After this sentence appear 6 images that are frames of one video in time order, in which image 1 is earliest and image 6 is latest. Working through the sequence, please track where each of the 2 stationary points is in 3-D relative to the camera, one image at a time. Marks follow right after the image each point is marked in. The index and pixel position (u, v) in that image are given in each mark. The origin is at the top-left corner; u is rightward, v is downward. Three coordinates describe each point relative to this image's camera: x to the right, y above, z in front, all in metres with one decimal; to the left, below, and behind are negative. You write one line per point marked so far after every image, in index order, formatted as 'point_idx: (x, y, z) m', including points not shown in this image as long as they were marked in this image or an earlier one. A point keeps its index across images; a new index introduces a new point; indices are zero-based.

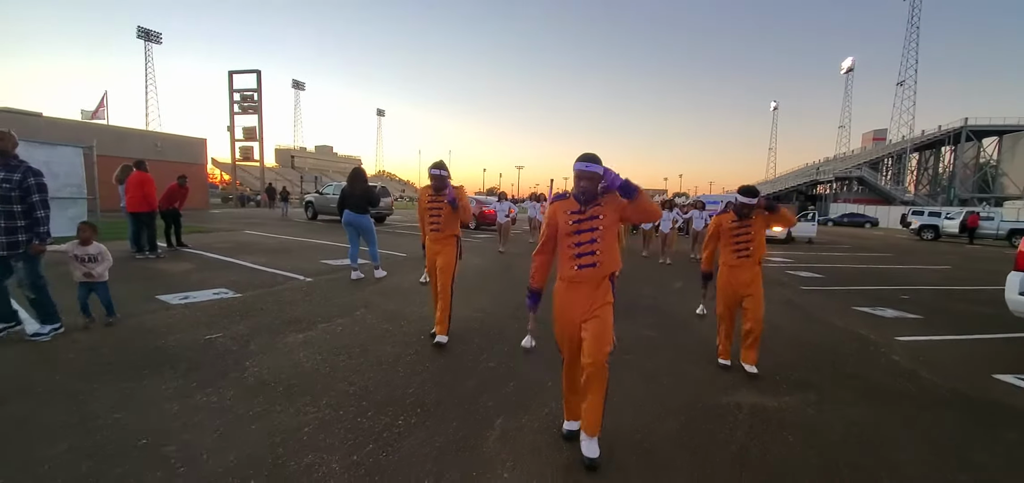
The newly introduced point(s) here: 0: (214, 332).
0: (-2.8, -0.9, +4.7) m
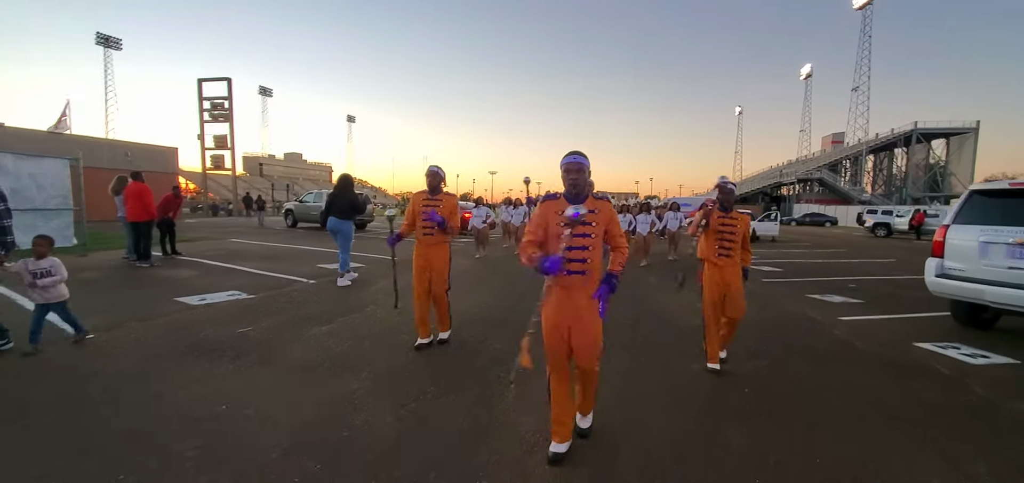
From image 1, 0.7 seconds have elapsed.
0: (-2.8, -0.9, +5.2) m
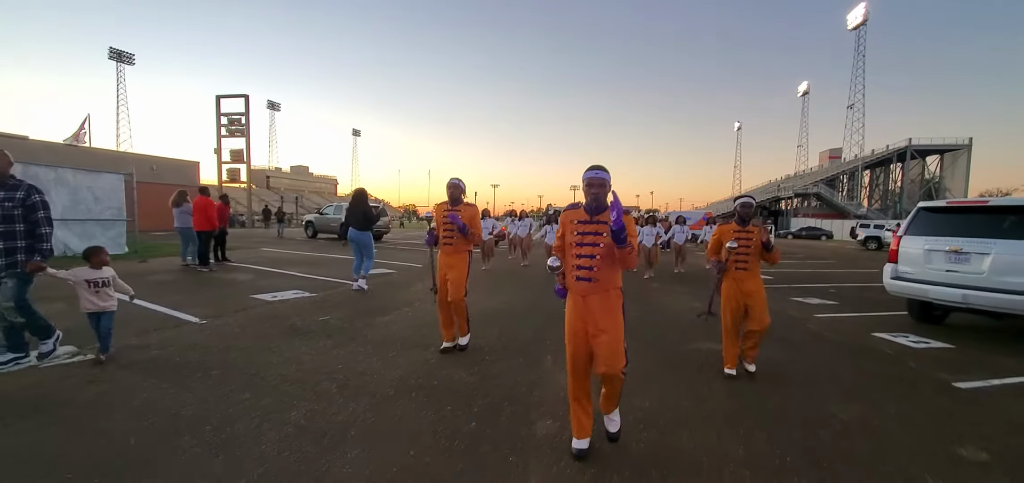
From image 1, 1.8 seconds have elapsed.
0: (-2.4, -1.0, +6.3) m
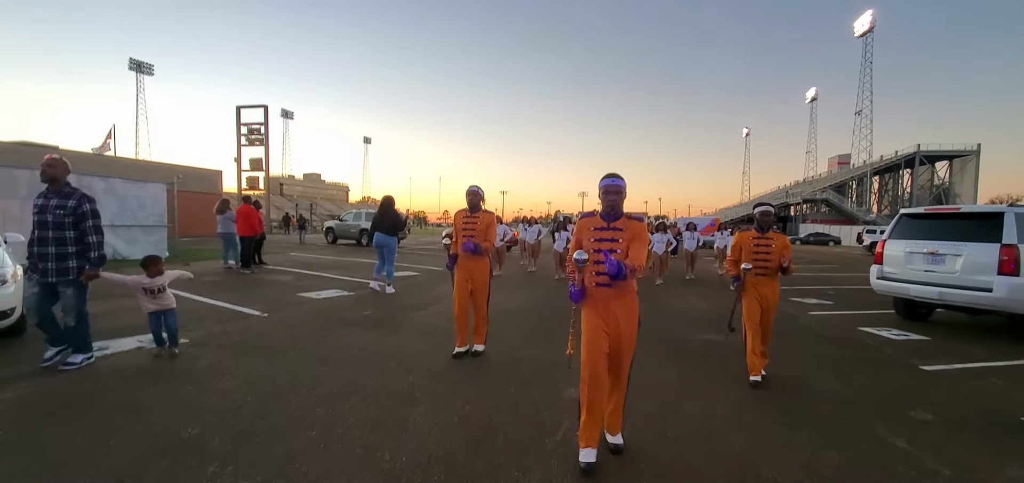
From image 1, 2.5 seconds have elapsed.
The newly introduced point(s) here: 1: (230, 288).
0: (-2.1, -1.0, +7.1) m
1: (-5.5, -0.9, +9.5) m
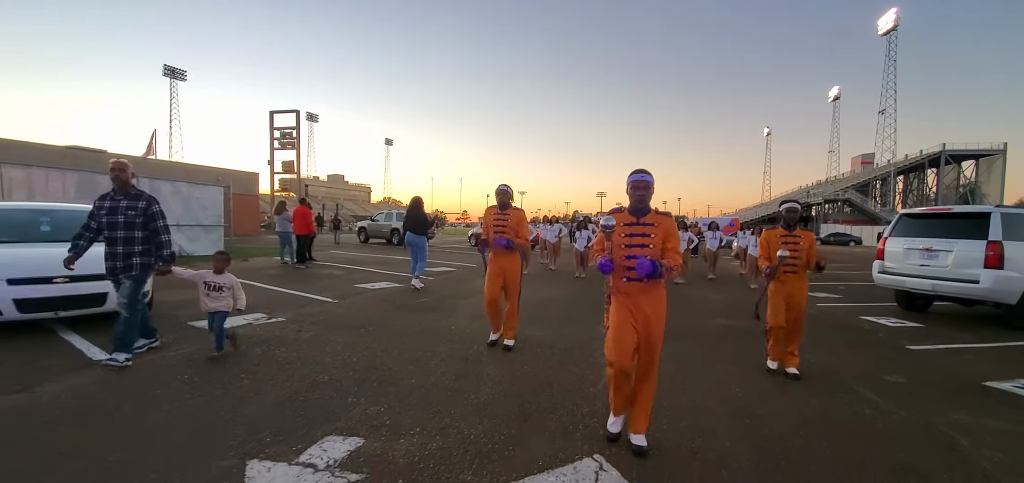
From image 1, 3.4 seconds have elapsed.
0: (-1.5, -1.0, +8.1) m
1: (-4.8, -0.9, +10.7) m
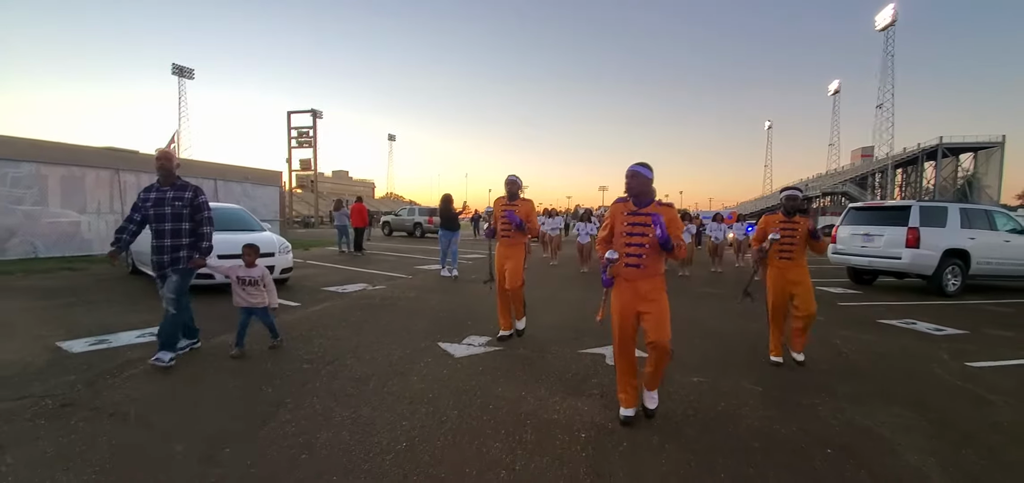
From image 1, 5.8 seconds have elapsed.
0: (-0.8, -0.7, +10.4) m
1: (-4.1, -0.6, +12.9) m
